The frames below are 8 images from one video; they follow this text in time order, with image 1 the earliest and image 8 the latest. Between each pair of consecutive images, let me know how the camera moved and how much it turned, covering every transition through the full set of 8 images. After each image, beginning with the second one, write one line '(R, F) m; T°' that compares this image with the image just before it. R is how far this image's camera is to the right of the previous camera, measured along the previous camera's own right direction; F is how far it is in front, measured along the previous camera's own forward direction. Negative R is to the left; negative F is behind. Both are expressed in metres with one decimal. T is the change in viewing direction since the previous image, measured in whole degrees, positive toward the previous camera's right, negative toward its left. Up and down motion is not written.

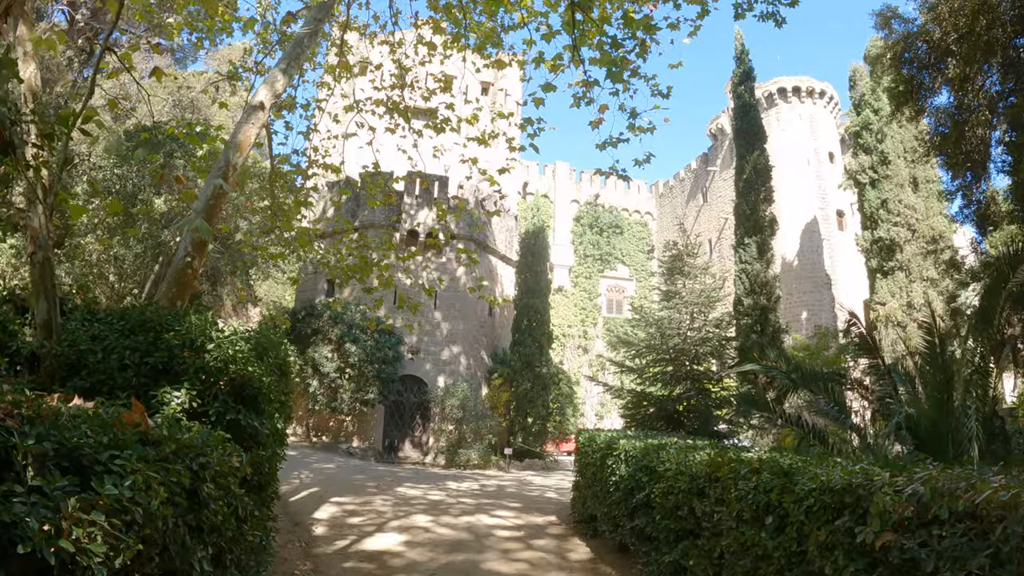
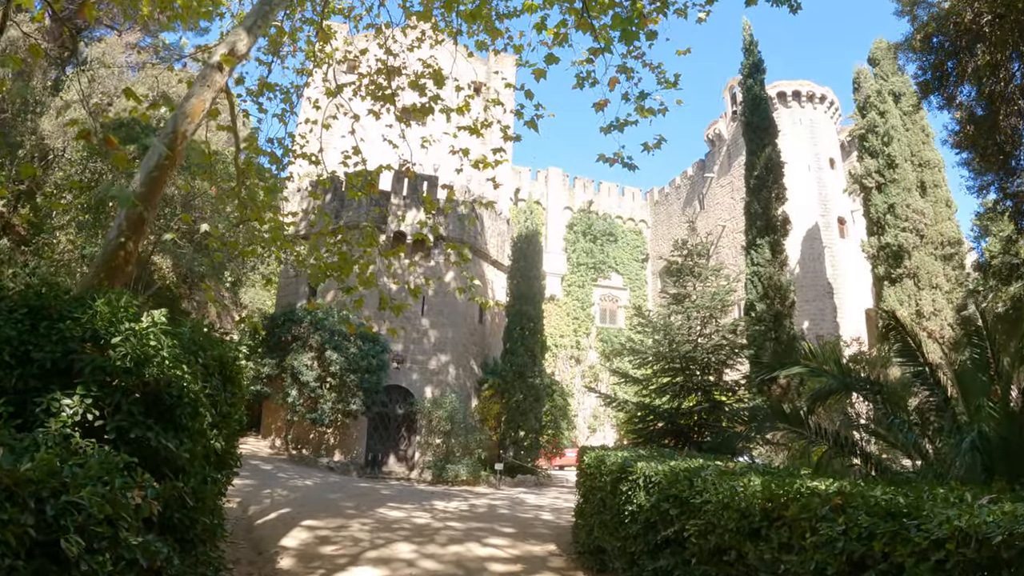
(-0.1, +0.9) m; +1°
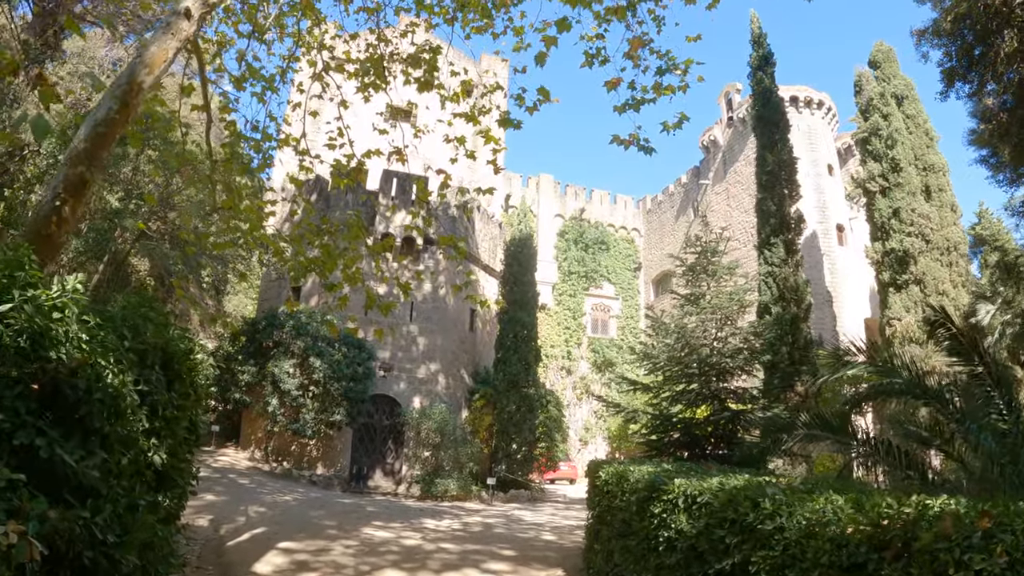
(-0.2, +0.7) m; +1°
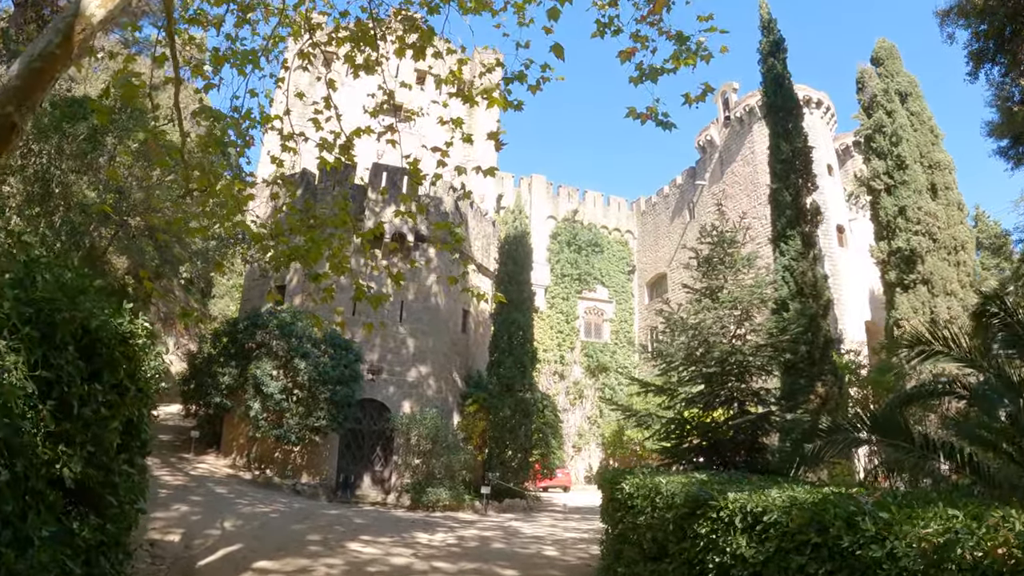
(-0.2, +0.7) m; +1°
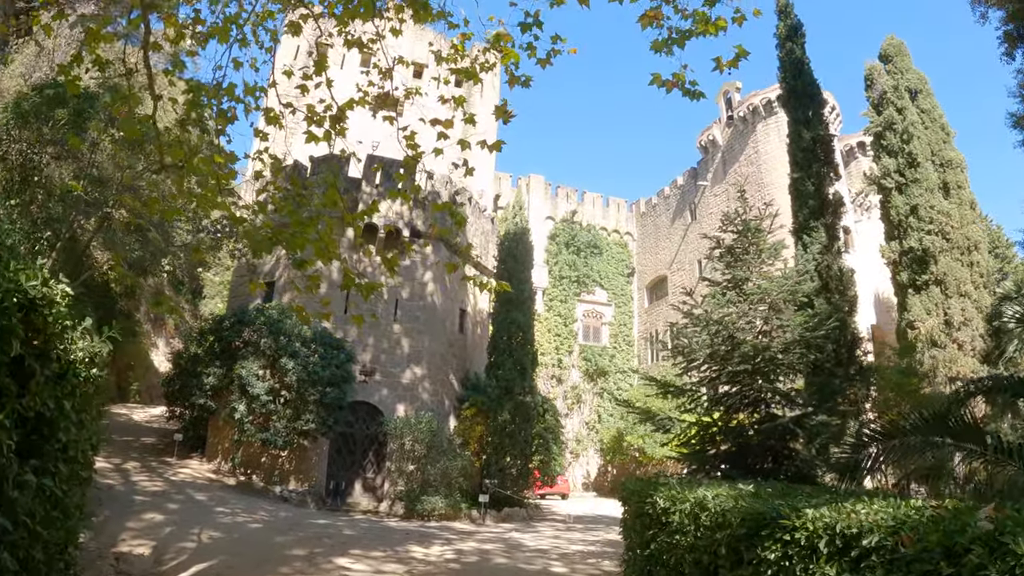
(-0.1, +0.7) m; +1°
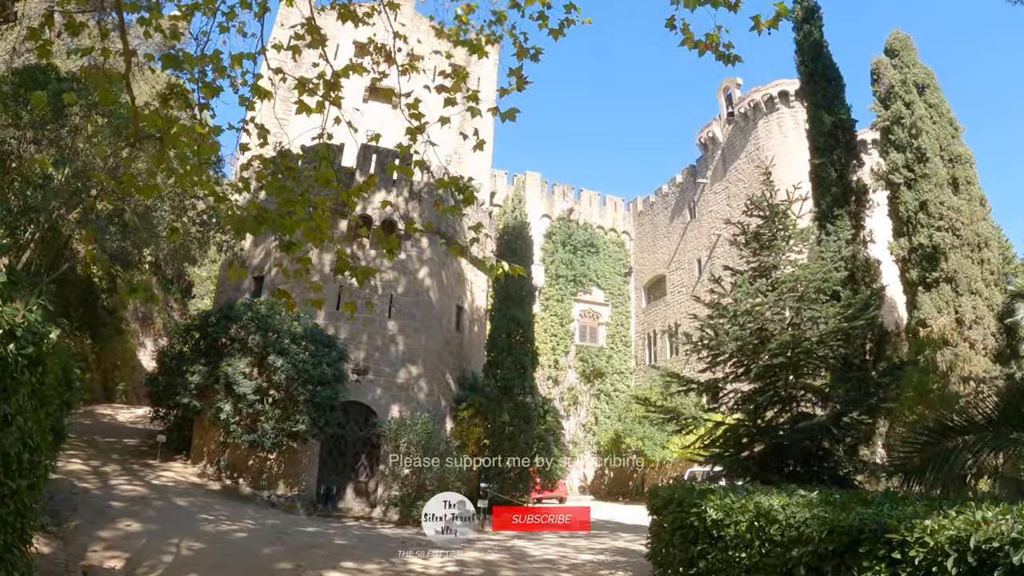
(-0.2, +0.6) m; +1°
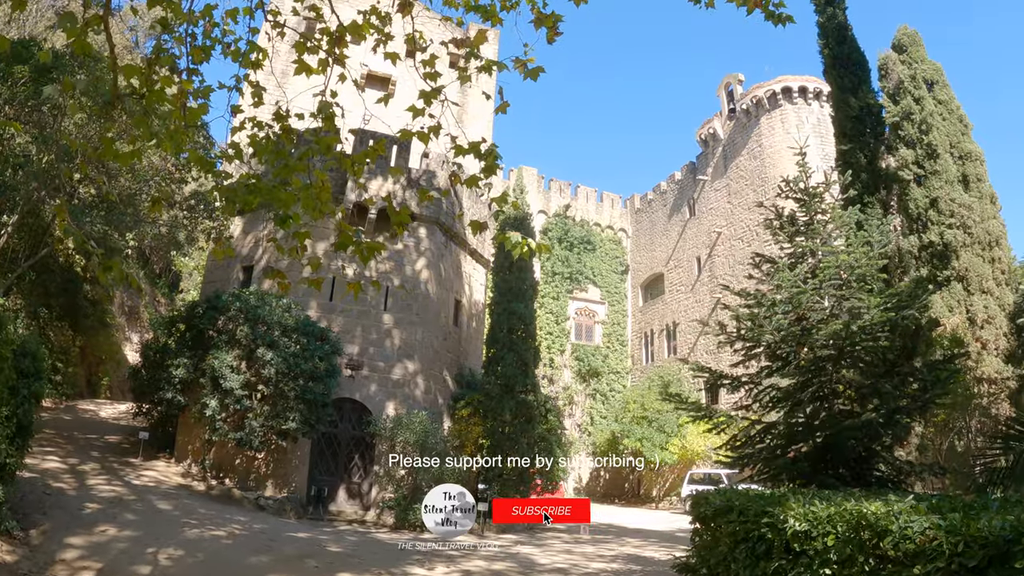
(-0.2, +0.6) m; +1°
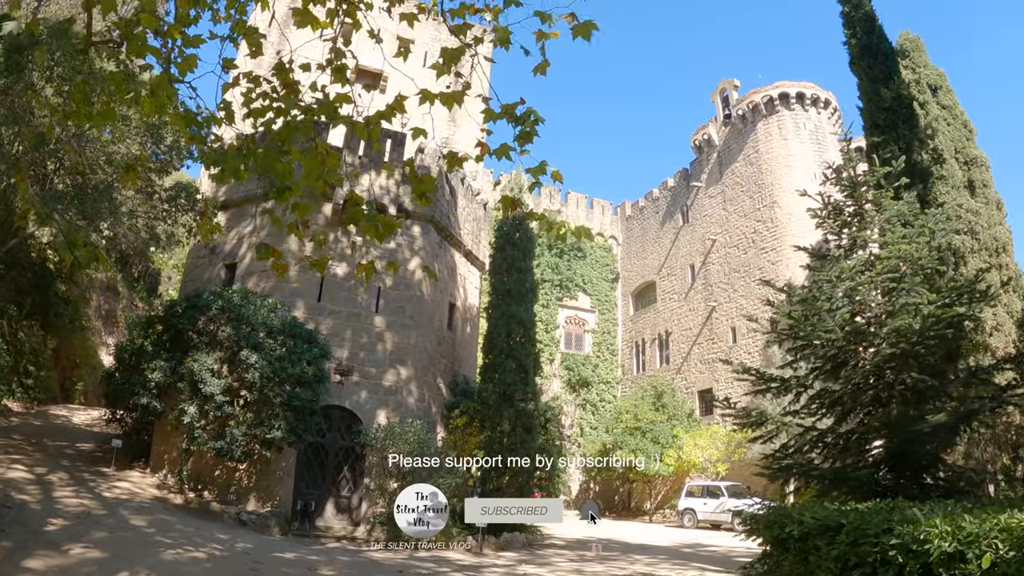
(-0.3, +0.6) m; +2°
